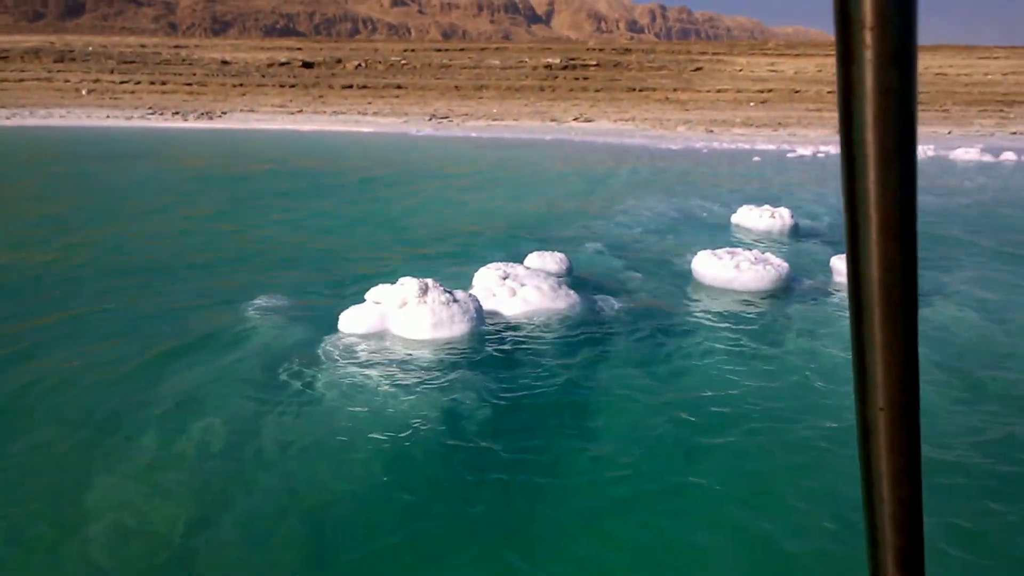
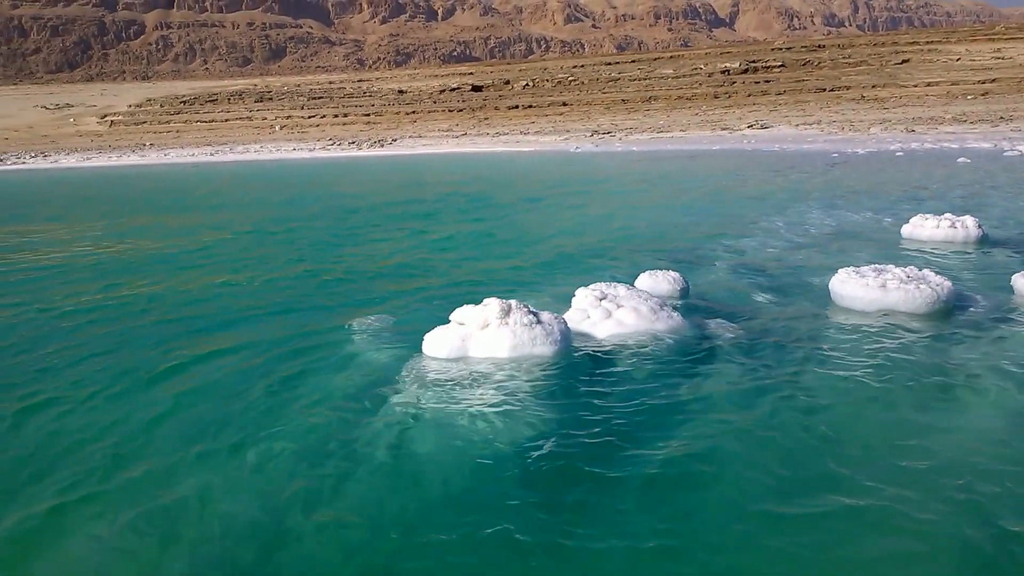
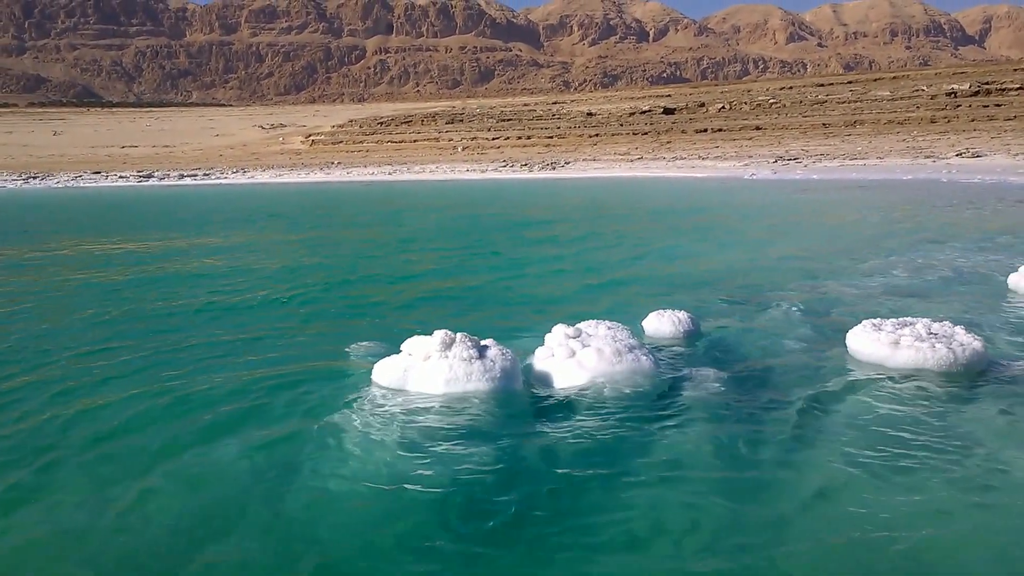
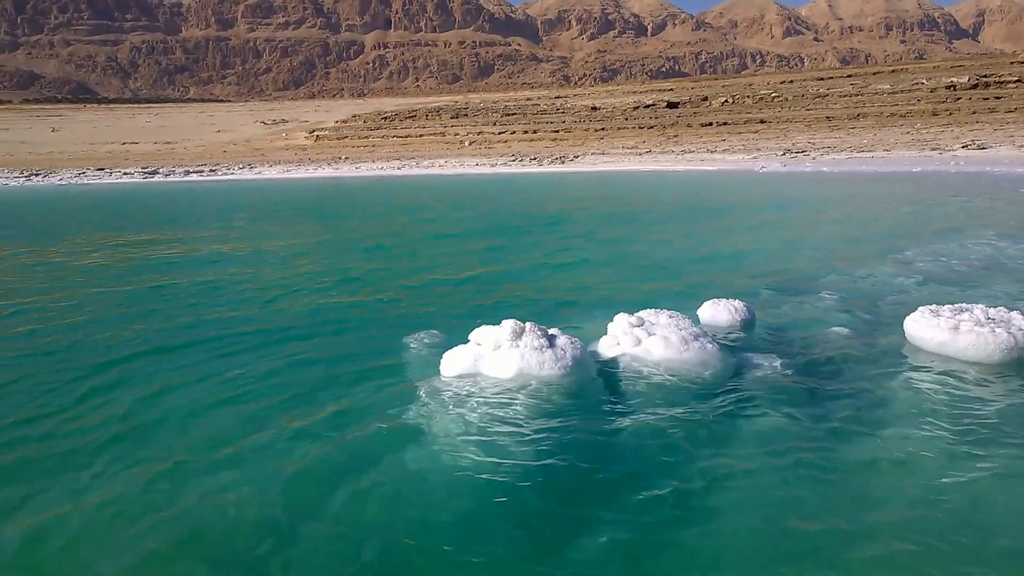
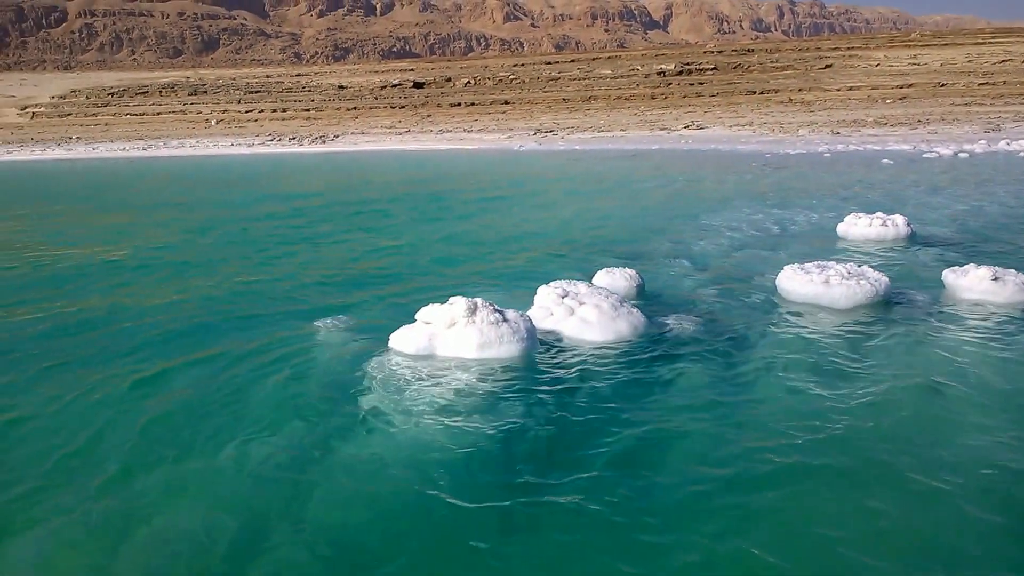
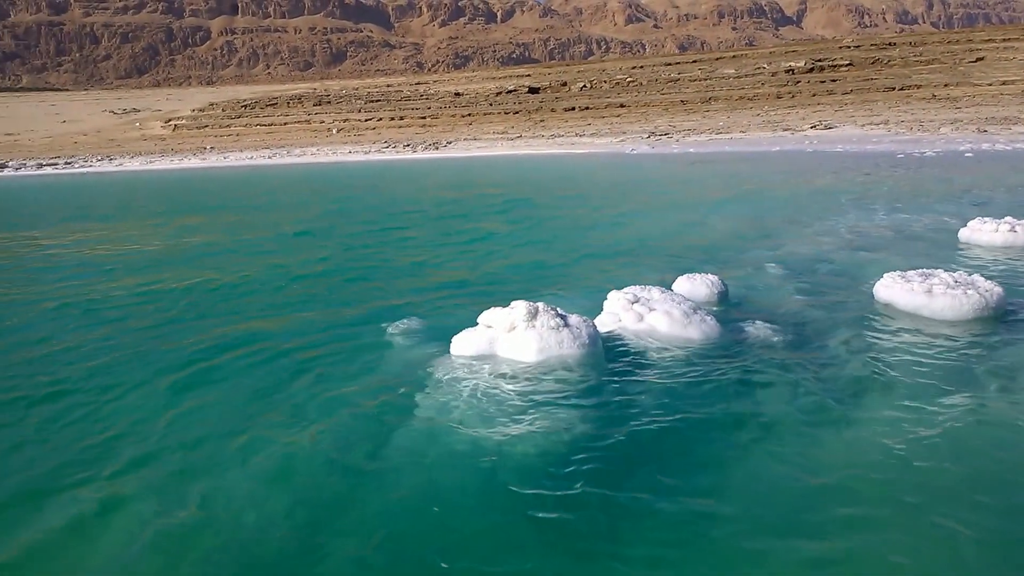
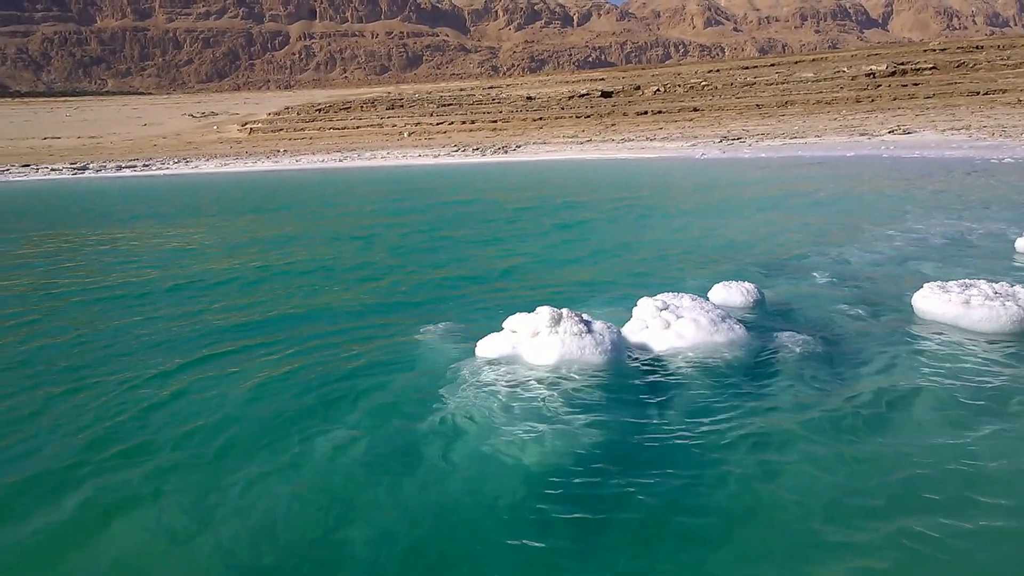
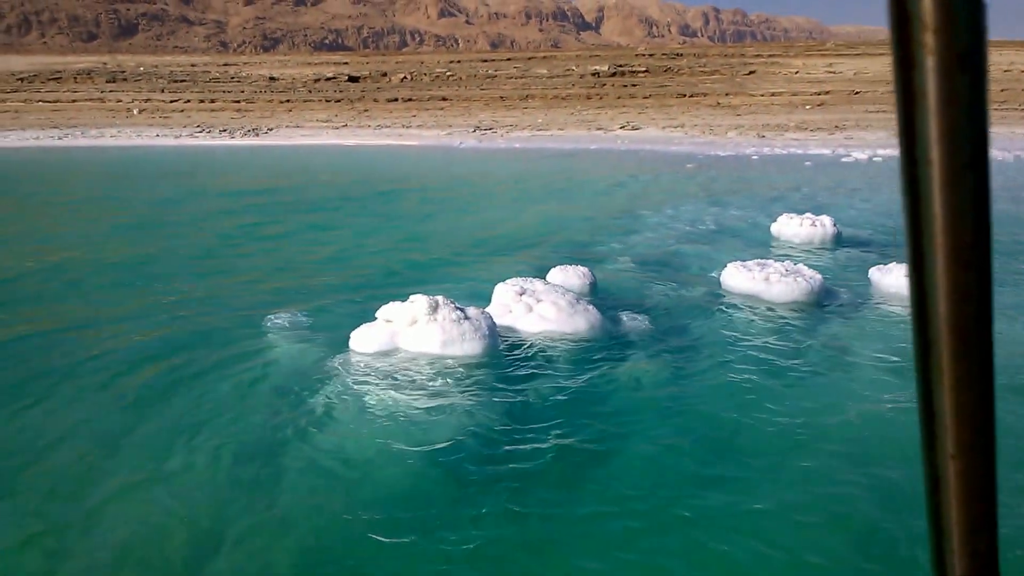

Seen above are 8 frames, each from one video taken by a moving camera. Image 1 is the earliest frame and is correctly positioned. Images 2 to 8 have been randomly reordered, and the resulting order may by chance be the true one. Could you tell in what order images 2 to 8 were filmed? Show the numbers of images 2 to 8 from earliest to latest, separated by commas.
8, 5, 2, 6, 7, 4, 3
